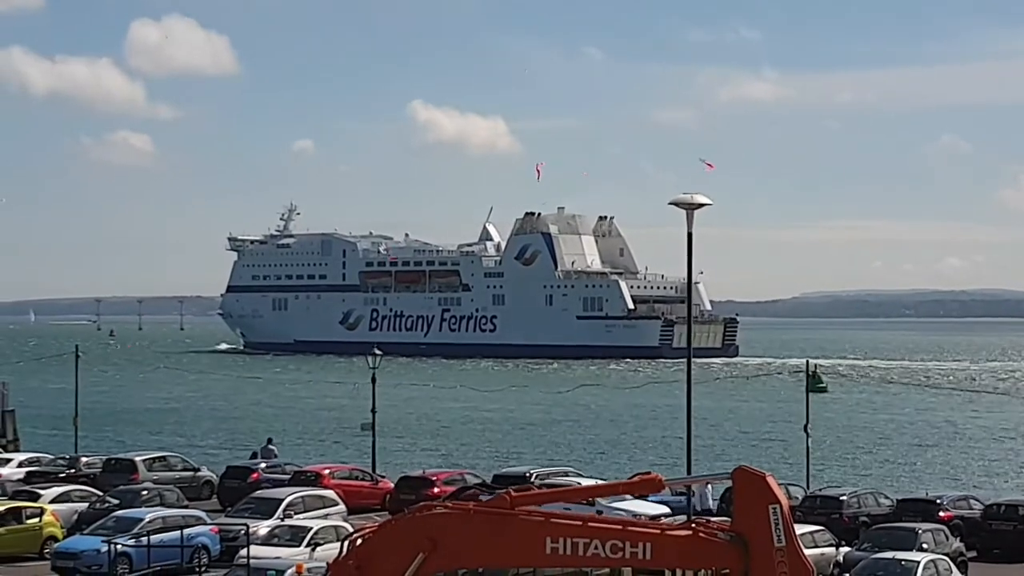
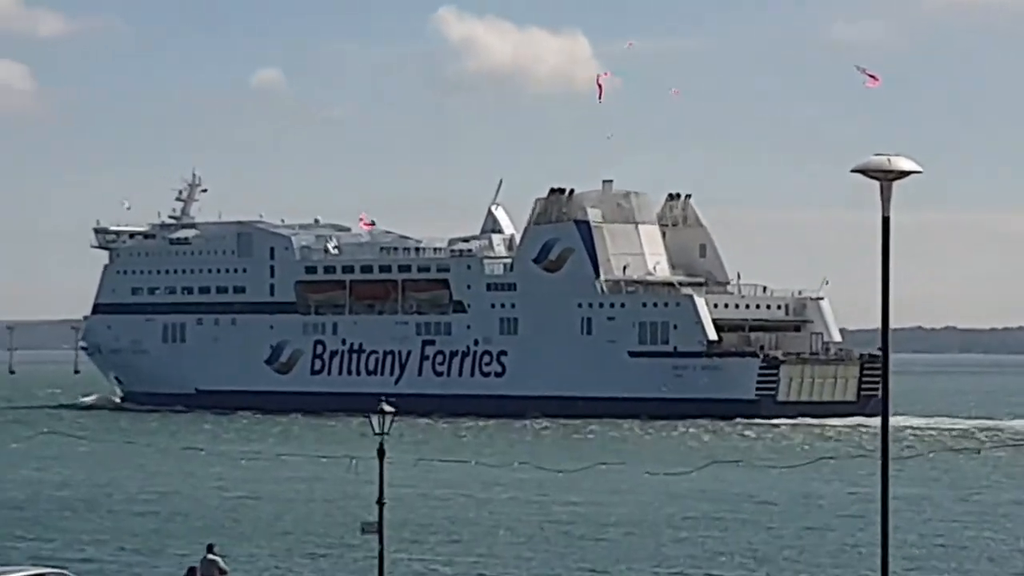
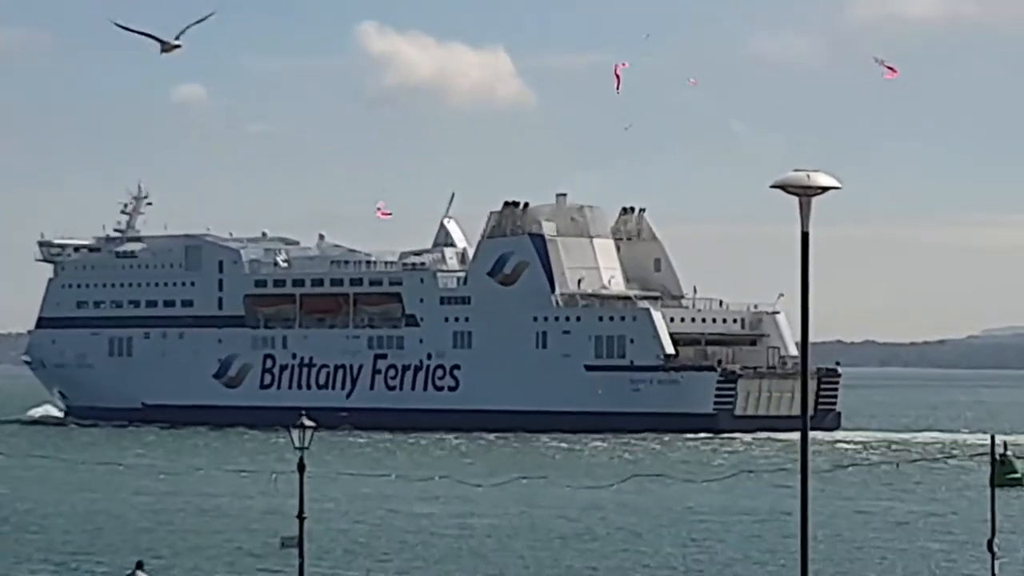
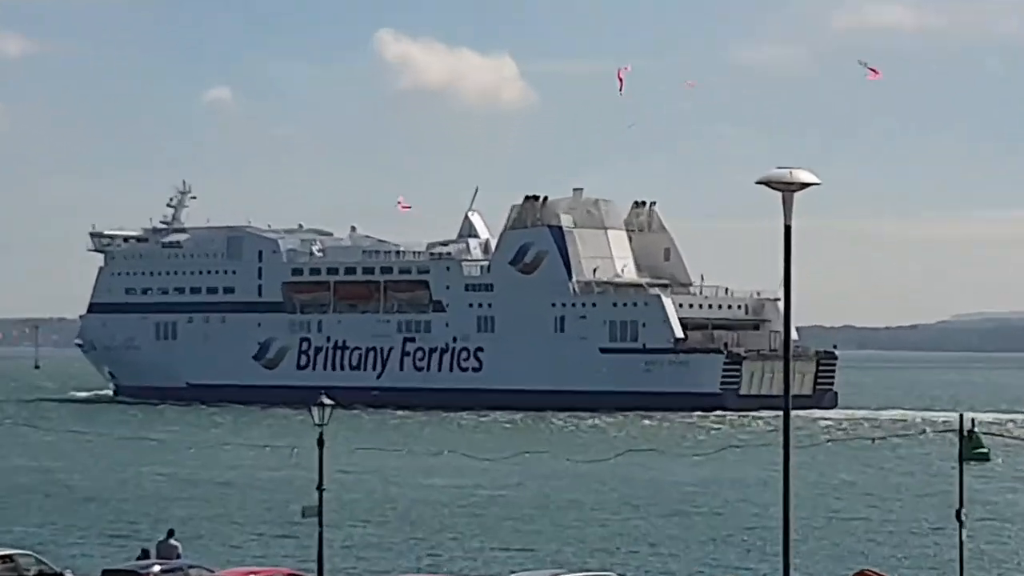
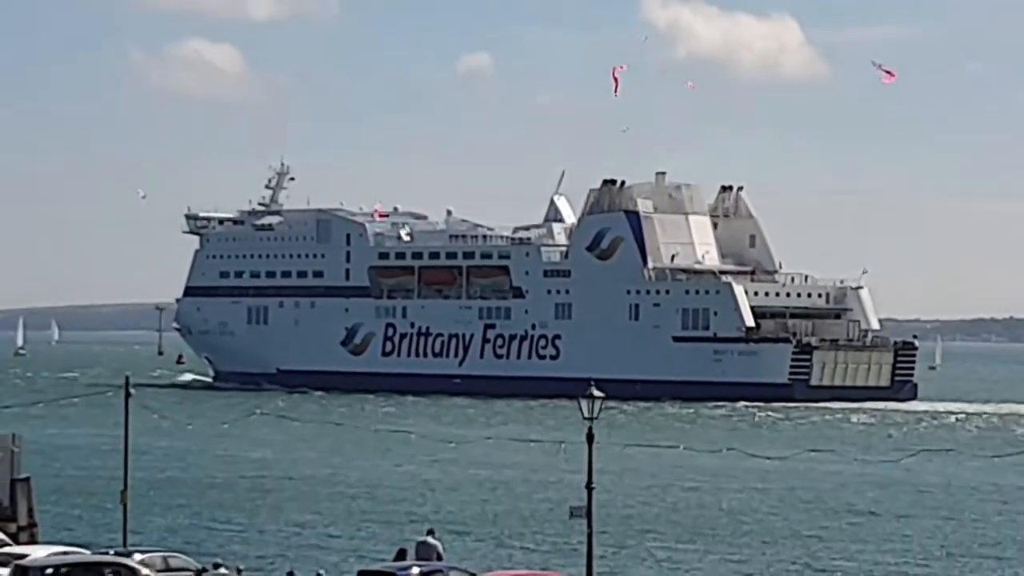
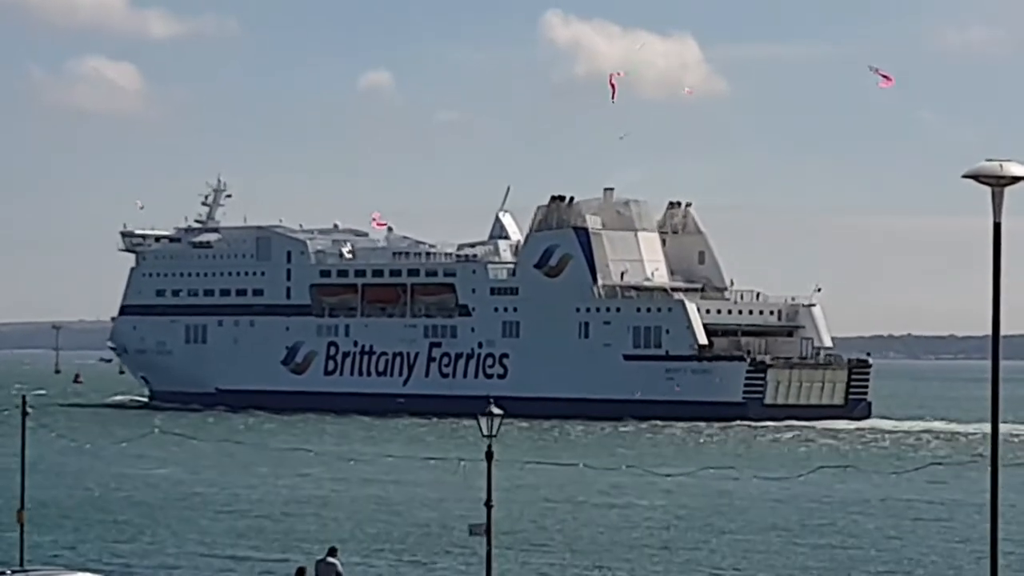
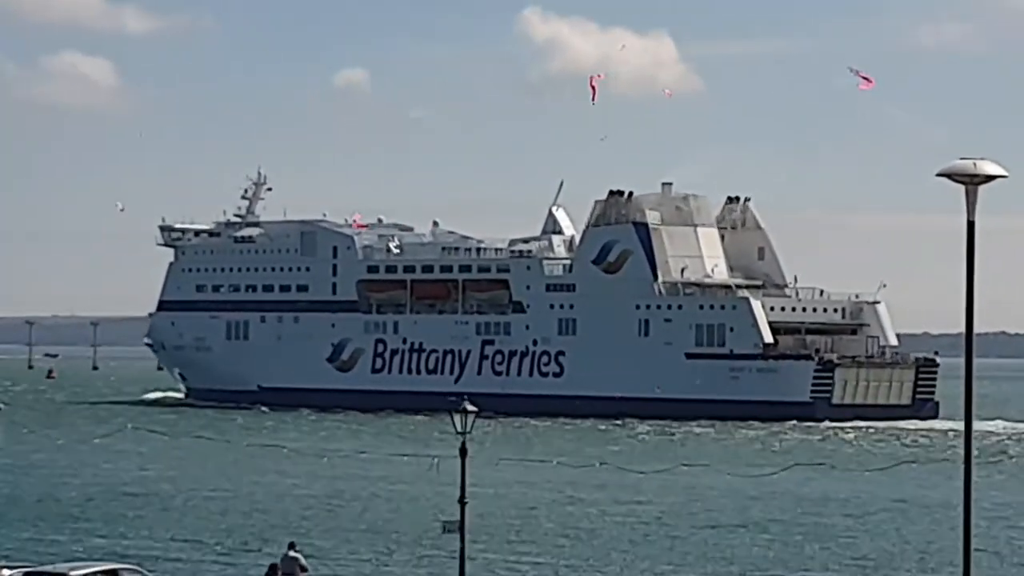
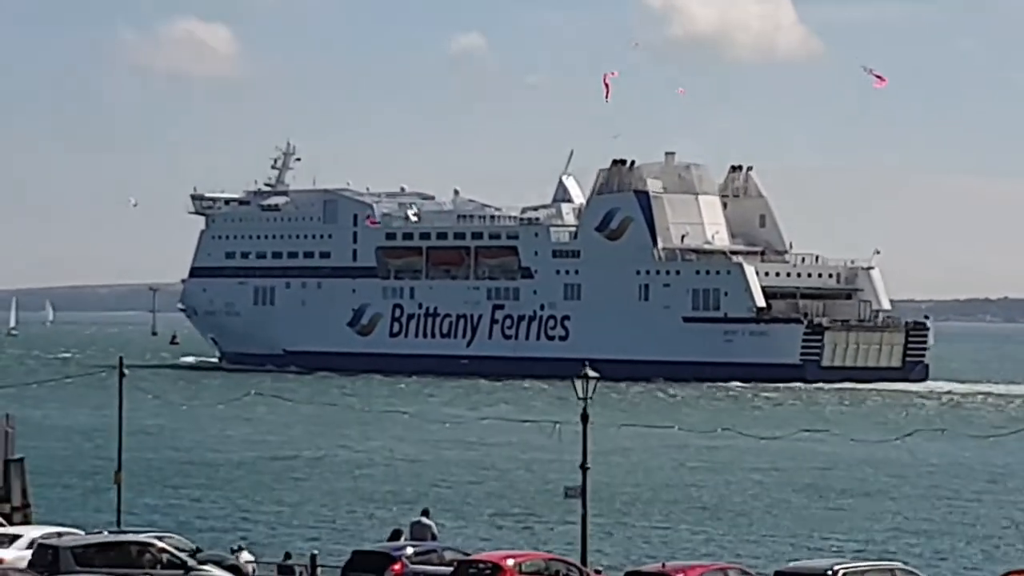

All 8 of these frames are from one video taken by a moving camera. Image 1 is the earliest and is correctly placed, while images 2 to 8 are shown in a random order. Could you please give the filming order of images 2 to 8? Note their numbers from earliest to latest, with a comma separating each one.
4, 3, 2, 7, 6, 8, 5
